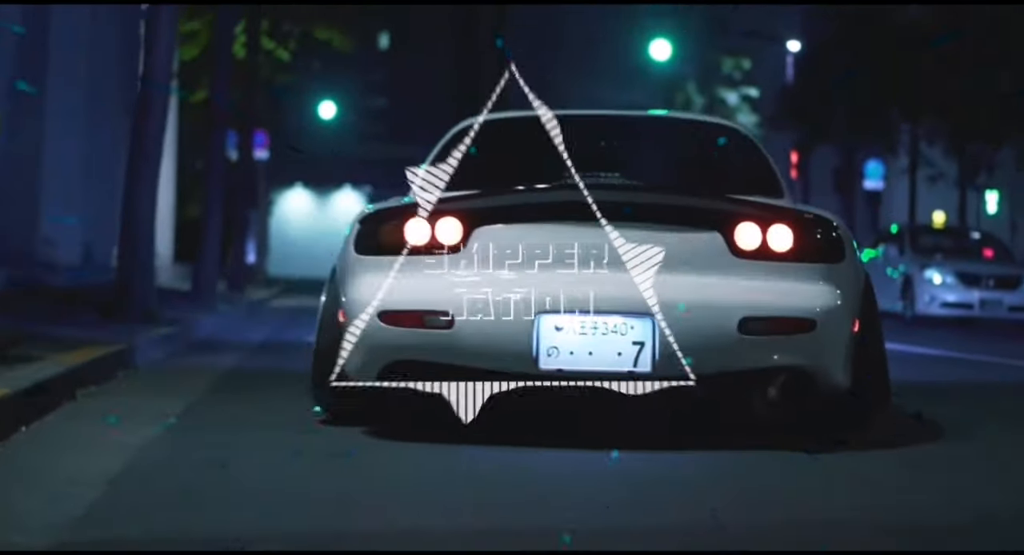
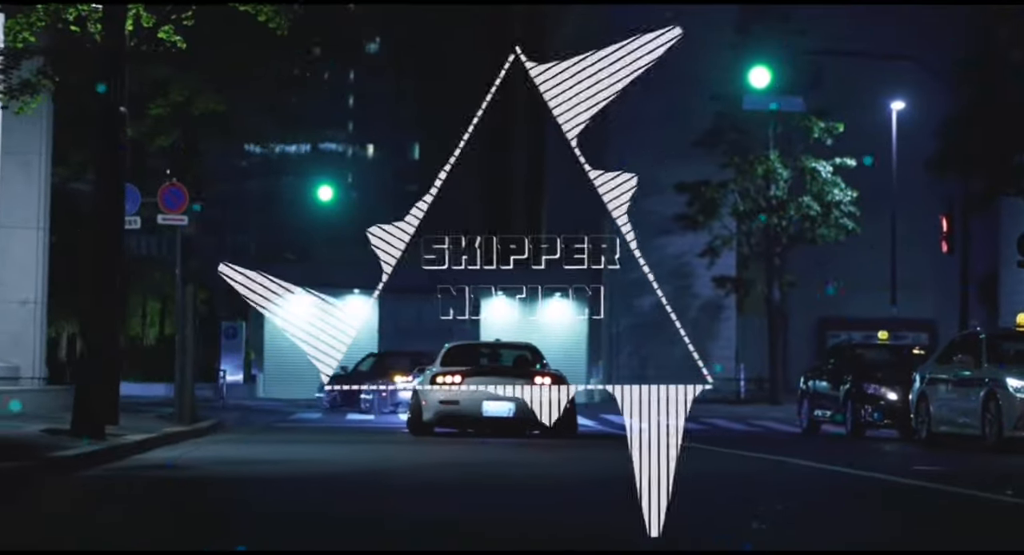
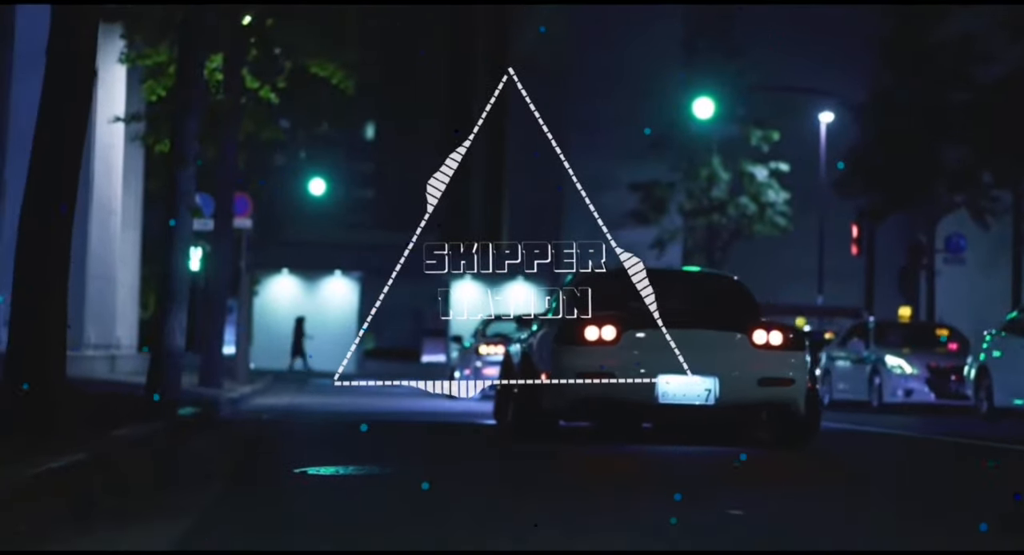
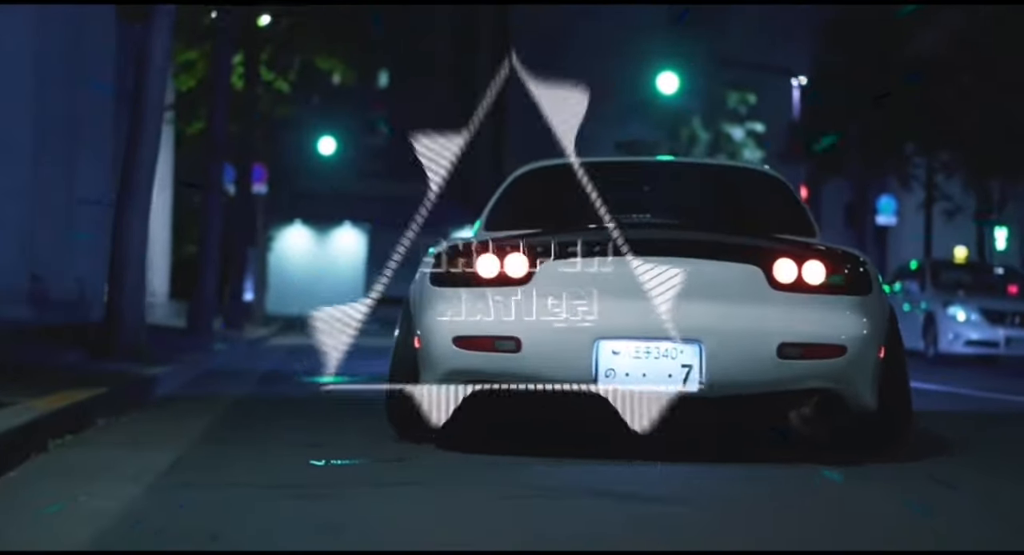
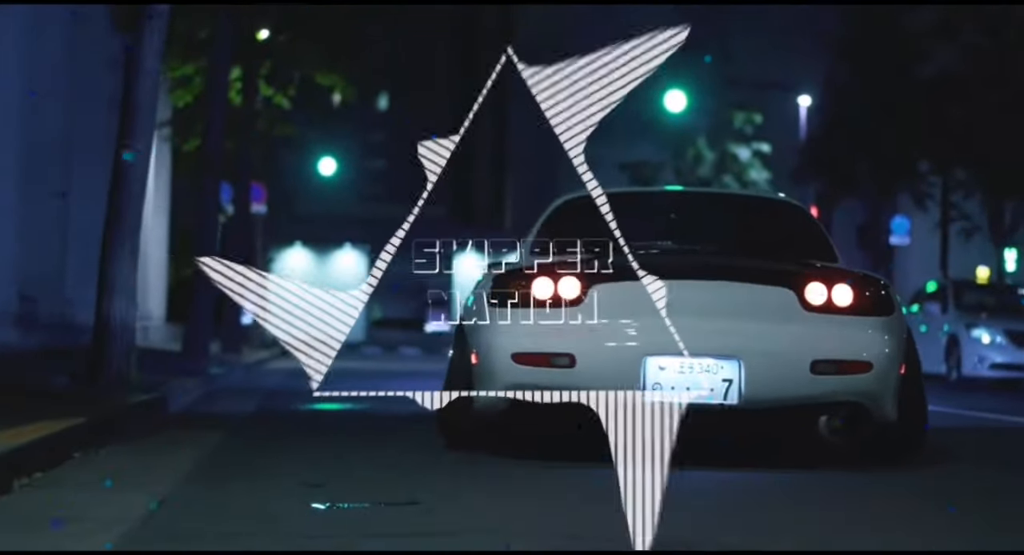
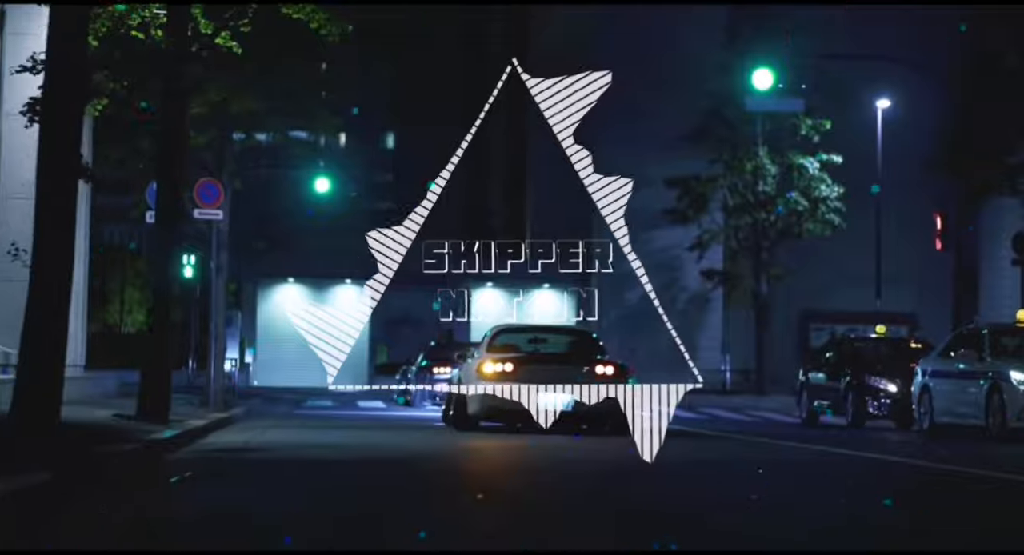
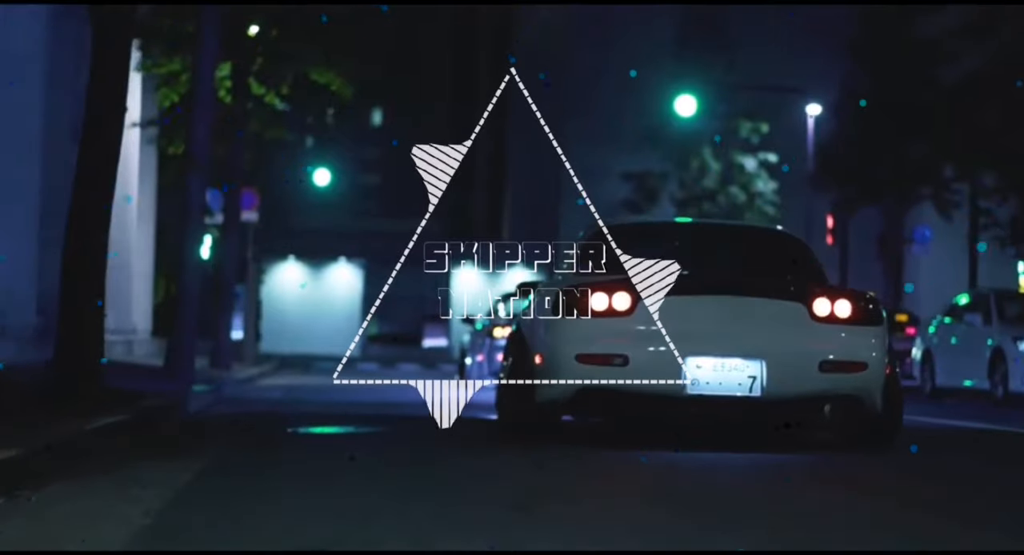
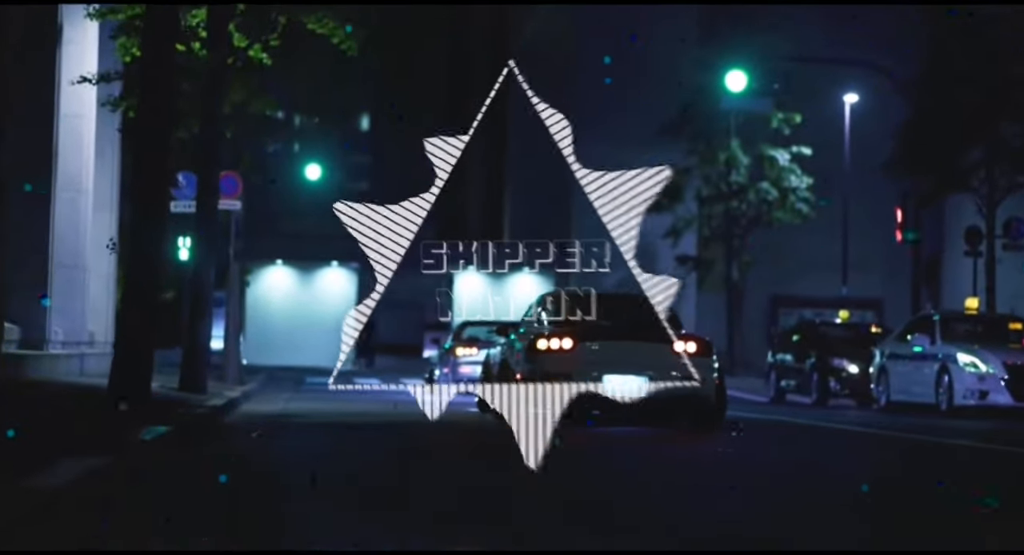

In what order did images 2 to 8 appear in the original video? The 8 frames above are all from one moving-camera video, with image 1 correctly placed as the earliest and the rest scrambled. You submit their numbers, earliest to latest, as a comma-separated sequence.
4, 5, 7, 3, 8, 6, 2
